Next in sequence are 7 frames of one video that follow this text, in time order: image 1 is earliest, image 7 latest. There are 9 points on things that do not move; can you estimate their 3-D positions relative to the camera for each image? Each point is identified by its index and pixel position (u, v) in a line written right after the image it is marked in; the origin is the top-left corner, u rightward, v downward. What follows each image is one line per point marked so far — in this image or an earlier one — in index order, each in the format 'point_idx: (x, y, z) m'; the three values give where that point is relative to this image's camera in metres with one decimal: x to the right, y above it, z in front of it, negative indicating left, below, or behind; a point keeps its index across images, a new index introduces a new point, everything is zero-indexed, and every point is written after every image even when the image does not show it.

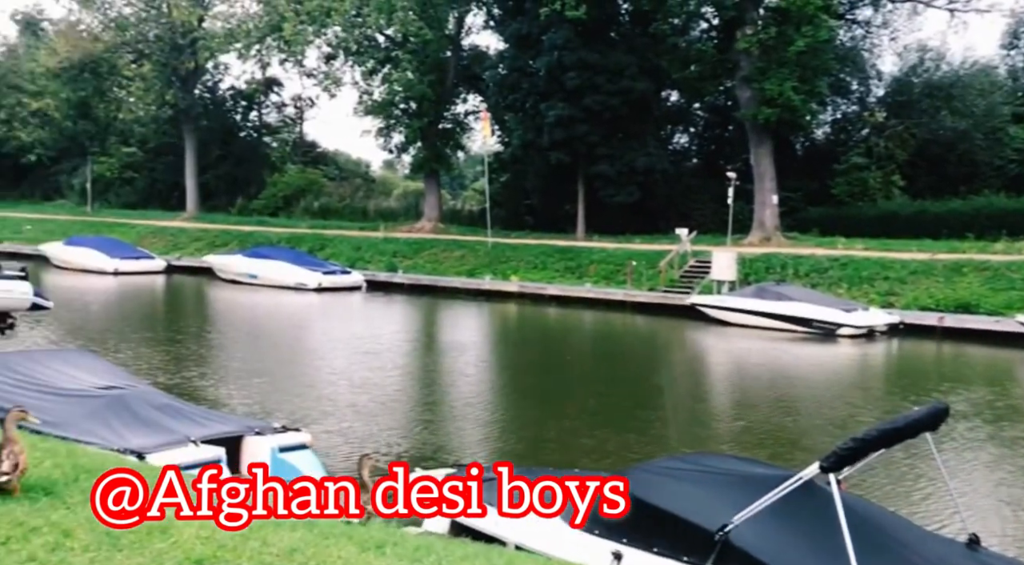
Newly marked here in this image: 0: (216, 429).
0: (-3.8, -1.9, +13.6) m
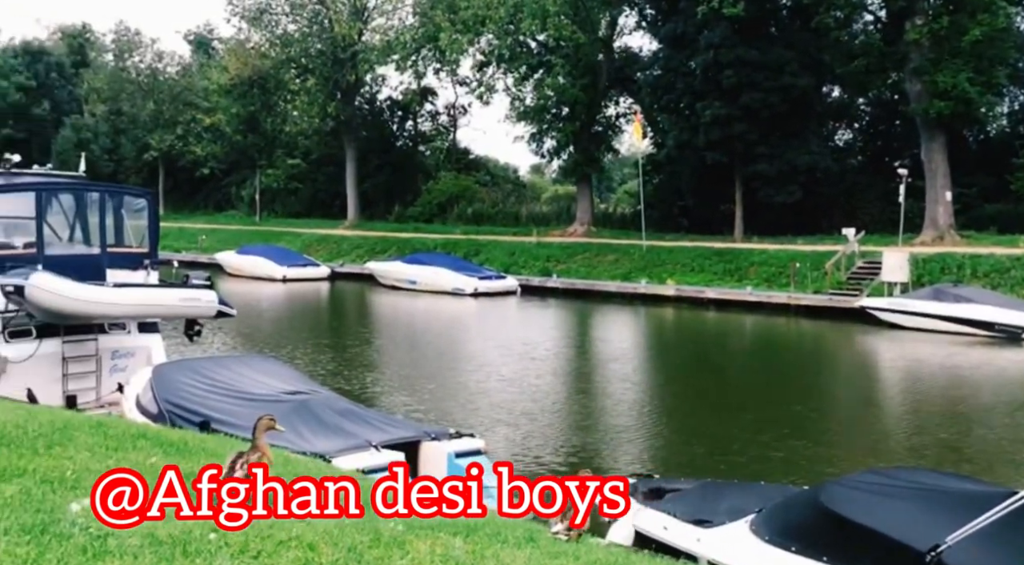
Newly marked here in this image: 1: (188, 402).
0: (-1.5, -2.0, +13.9) m
1: (-4.5, -1.6, +14.9) m
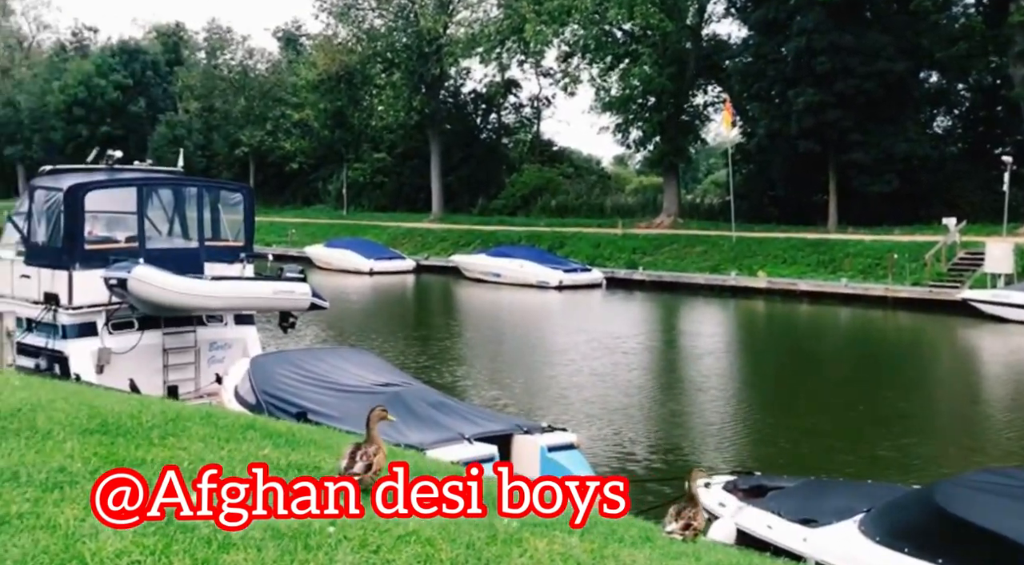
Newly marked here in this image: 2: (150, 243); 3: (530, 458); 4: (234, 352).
0: (-0.3, -1.9, +13.9) m
1: (-3.2, -1.5, +15.1) m
2: (-6.0, +0.7, +17.8) m
3: (+0.2, -2.3, +13.6) m
4: (-4.7, -1.2, +18.2) m
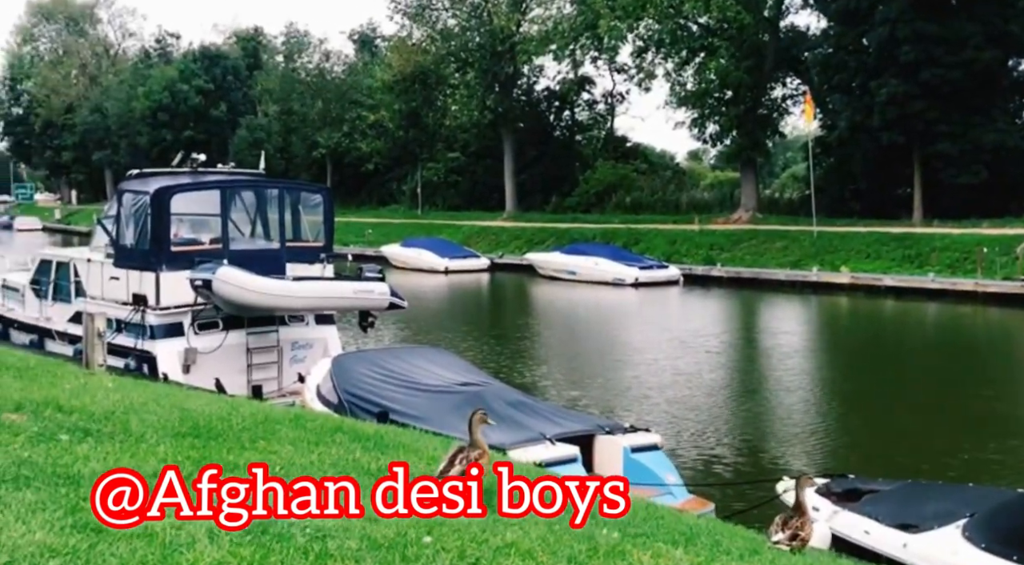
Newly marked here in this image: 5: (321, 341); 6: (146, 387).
0: (+0.8, -1.9, +13.8) m
1: (-2.1, -1.5, +15.1) m
2: (-4.7, +0.7, +18.0) m
3: (+1.3, -2.2, +13.5) m
4: (-3.4, -1.2, +18.4) m
5: (-3.3, -1.0, +18.4) m
6: (-3.6, -1.0, +10.5) m
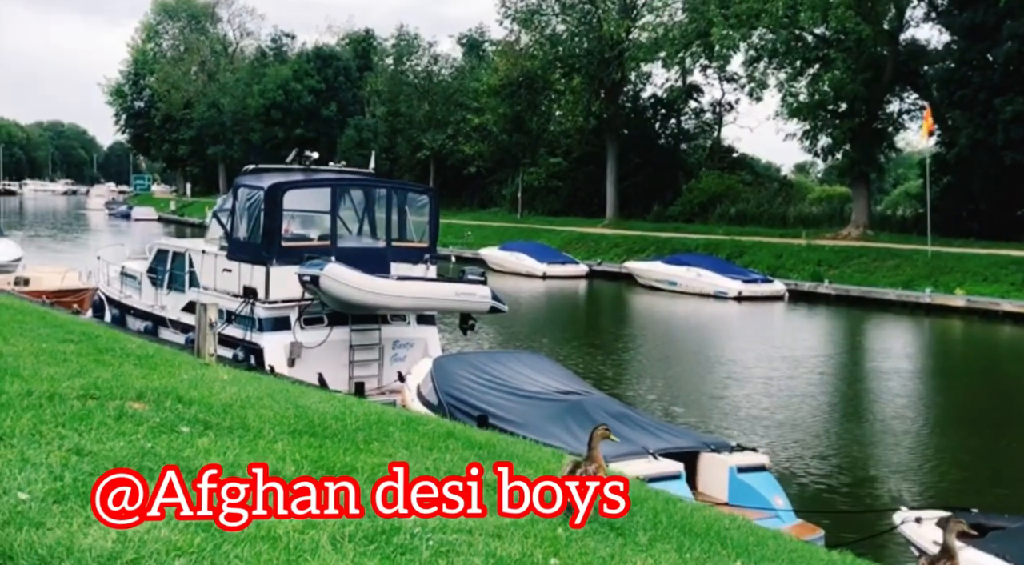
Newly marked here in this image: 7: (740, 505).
0: (+2.1, -2.0, +13.5) m
1: (-0.6, -1.6, +15.1) m
2: (-2.9, +0.7, +18.2) m
3: (+2.5, -2.4, +13.1) m
4: (-1.6, -1.2, +18.4) m
5: (-1.5, -1.0, +18.4) m
6: (-2.5, -1.0, +10.6) m
7: (+2.7, -2.7, +12.8) m
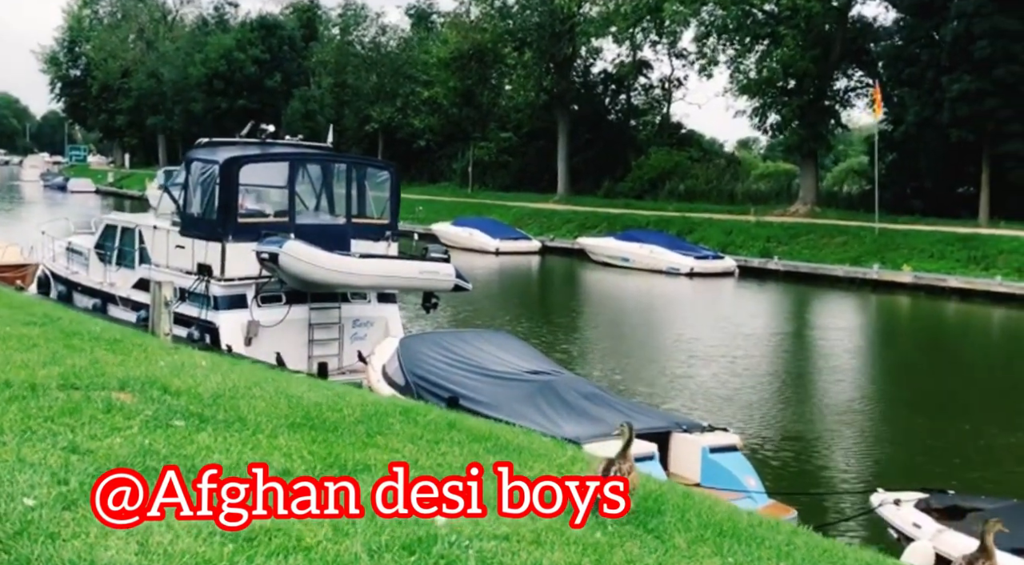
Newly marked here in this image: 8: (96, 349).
0: (+1.7, -1.8, +13.4) m
1: (-1.1, -1.3, +14.8) m
2: (-3.5, +1.1, +17.7) m
3: (+2.2, -2.2, +13.1) m
4: (-2.2, -0.8, +18.1) m
5: (-2.1, -0.6, +18.1) m
6: (-2.7, -0.8, +10.3) m
7: (+2.4, -2.4, +12.7) m
8: (-3.4, -0.5, +8.6) m
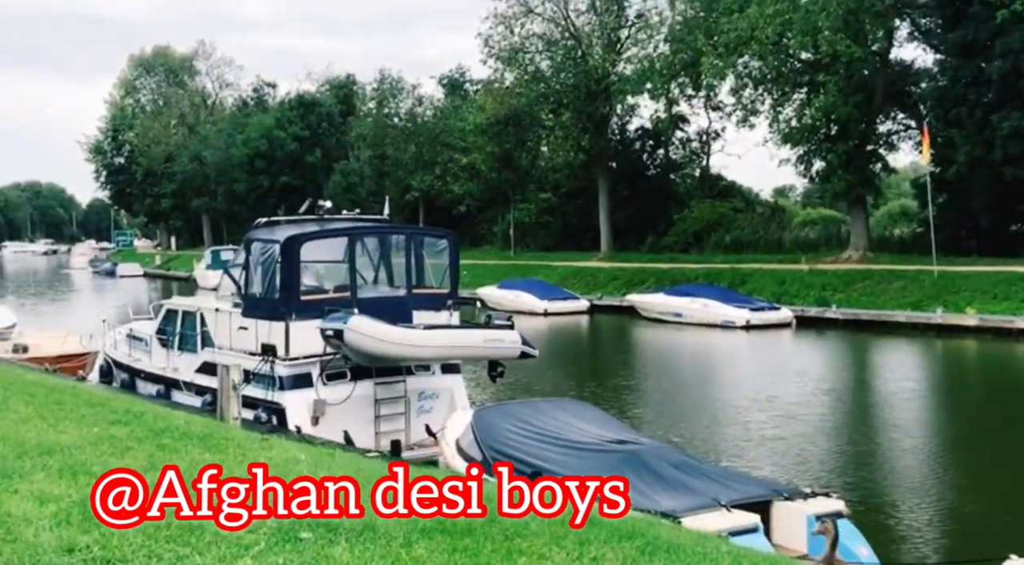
0: (+2.8, -2.5, +12.8) m
1: (0.0, -2.2, +14.3) m
2: (-2.4, -0.2, +17.5) m
3: (+3.3, -2.8, +12.4) m
4: (-1.0, -2.0, +17.7) m
5: (-0.9, -1.8, +17.7) m
6: (-1.8, -1.6, +9.9) m
7: (+3.5, -3.1, +12.1) m
8: (-2.5, -1.3, +8.3) m
